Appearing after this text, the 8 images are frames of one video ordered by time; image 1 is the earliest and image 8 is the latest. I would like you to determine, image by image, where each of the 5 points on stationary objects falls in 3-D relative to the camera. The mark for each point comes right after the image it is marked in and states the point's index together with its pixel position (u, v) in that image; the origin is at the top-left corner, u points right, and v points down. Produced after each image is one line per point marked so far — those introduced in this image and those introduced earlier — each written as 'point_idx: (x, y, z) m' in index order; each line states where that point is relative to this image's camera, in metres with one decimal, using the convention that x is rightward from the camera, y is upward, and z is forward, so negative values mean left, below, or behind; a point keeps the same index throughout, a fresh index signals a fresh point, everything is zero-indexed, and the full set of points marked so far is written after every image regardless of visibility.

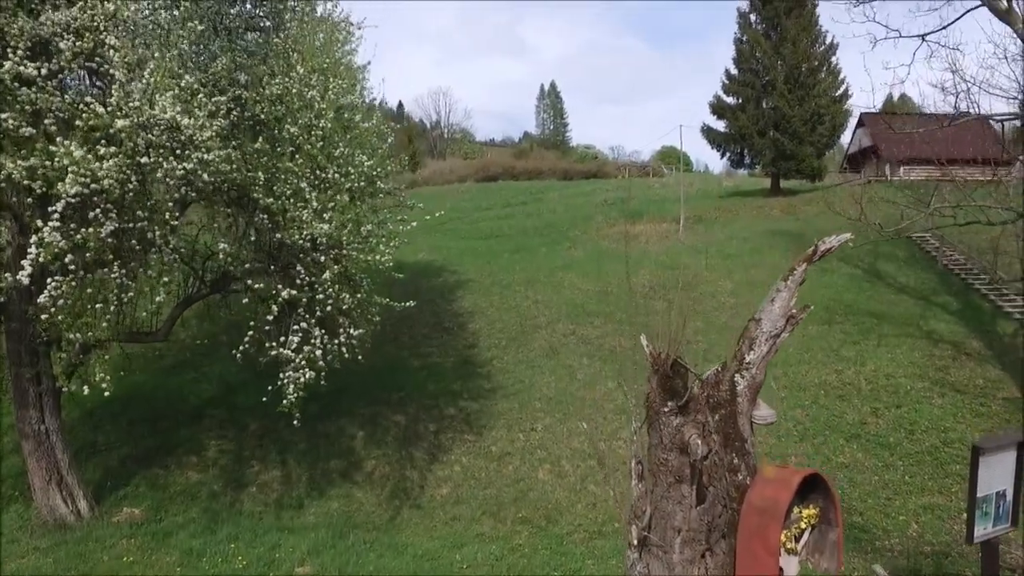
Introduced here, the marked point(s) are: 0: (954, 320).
0: (+12.5, -1.0, +17.5) m
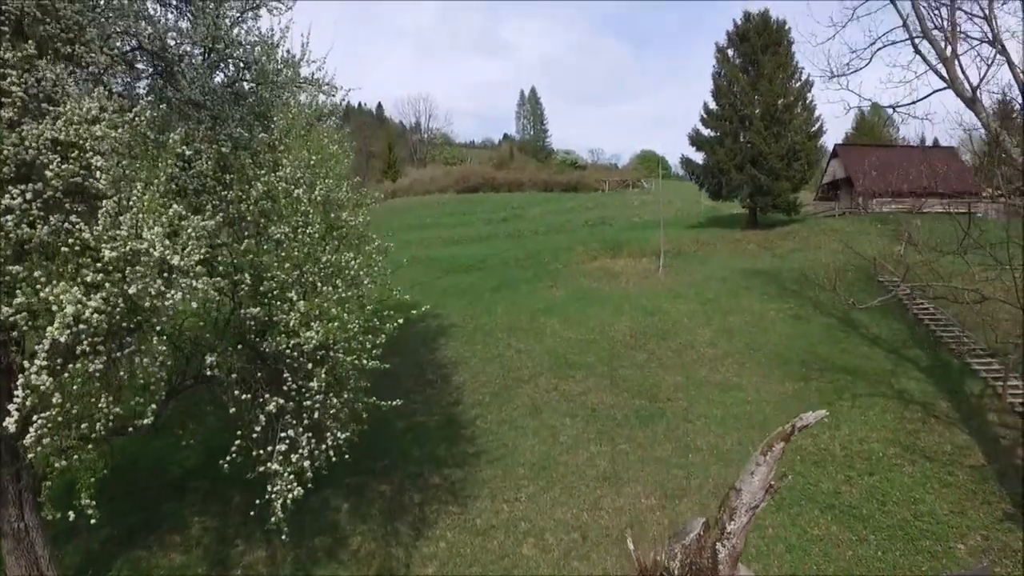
0: (+12.0, -2.7, +18.1) m
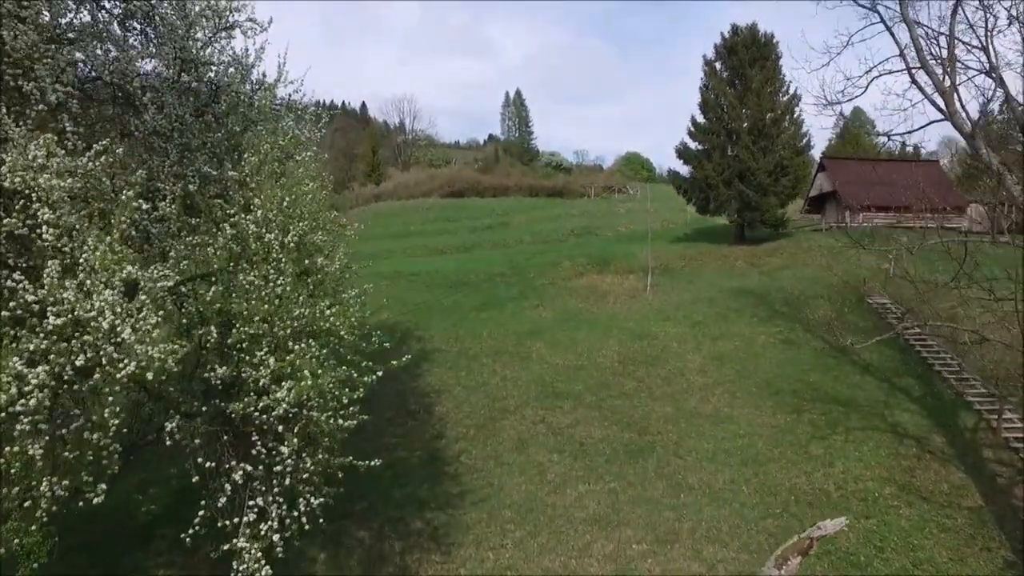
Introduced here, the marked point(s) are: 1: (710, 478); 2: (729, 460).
0: (+11.6, -3.5, +17.7) m
1: (+5.1, -4.9, +15.9) m
2: (+5.7, -4.6, +16.4) m
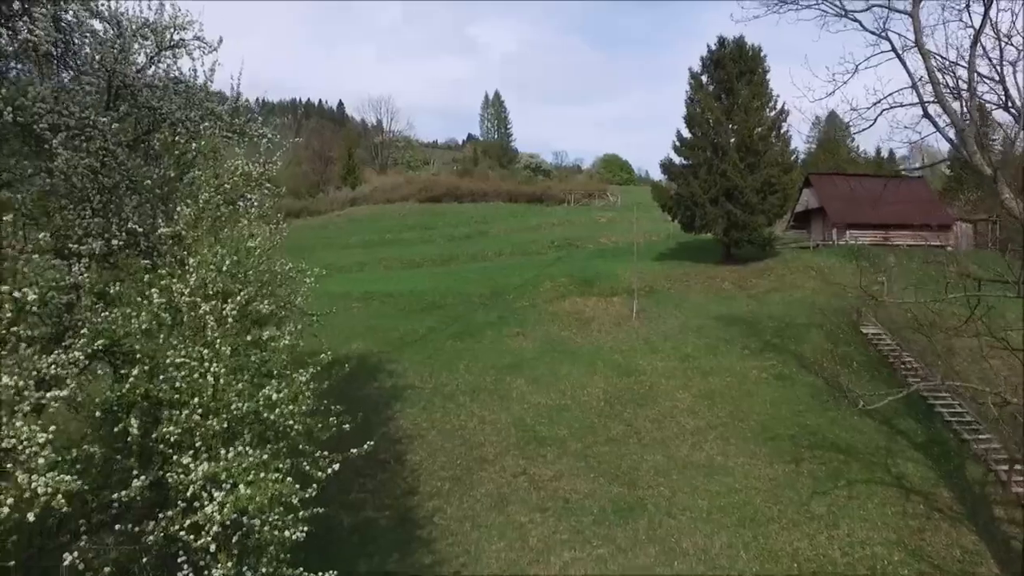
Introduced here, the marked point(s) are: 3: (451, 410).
0: (+11.0, -4.7, +16.7) m
1: (+4.6, -6.0, +14.7) m
2: (+5.2, -5.7, +15.1) m
3: (-2.0, -3.9, +19.9) m
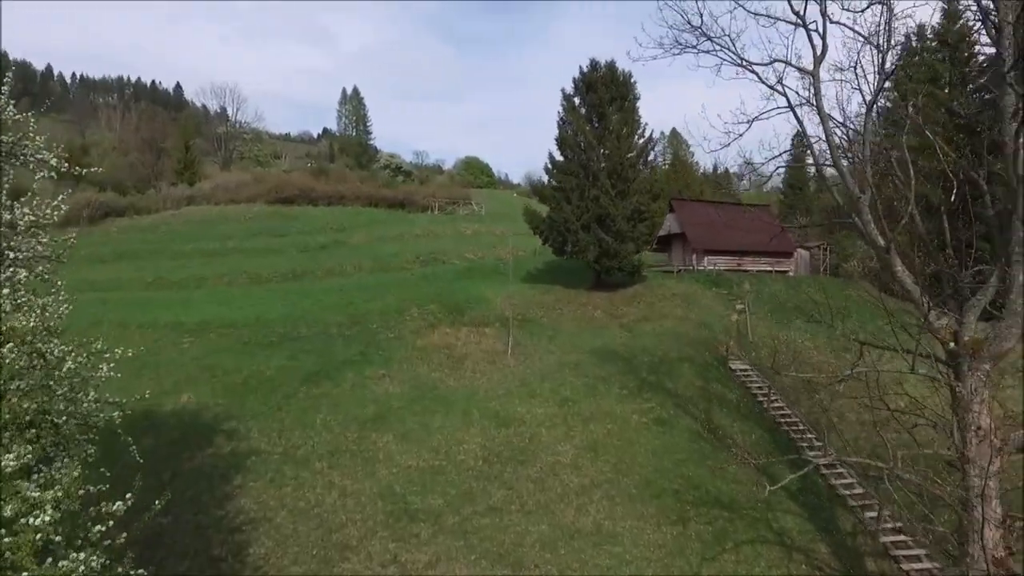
0: (+7.7, -6.1, +16.7) m
1: (+1.9, -7.4, +13.3) m
2: (+2.4, -7.1, +13.9) m
3: (-5.6, -5.2, +16.9) m
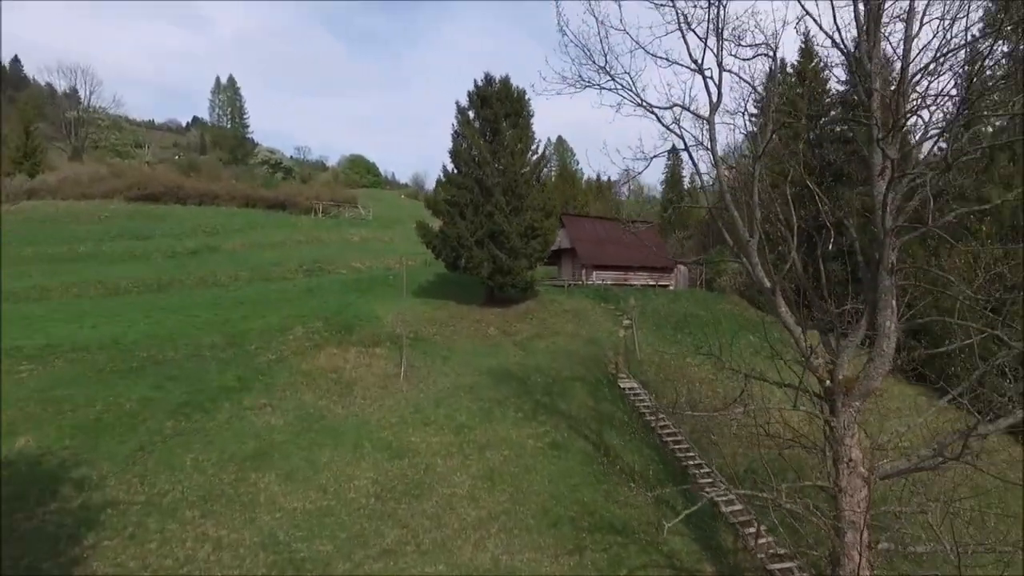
0: (+4.9, -6.9, +17.4) m
1: (-0.3, -8.2, +13.0) m
2: (+0.1, -7.8, +13.7) m
3: (-8.3, -6.0, +15.2) m
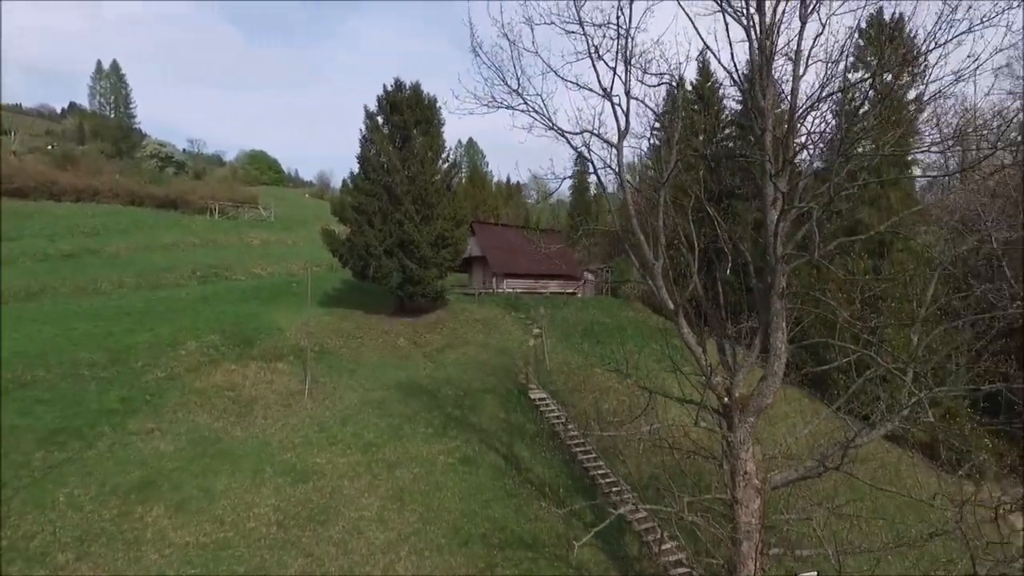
0: (+2.3, -7.3, +17.8) m
1: (-2.1, -8.6, +12.7) m
2: (-1.8, -8.3, +13.4) m
3: (-10.4, -6.4, +13.7) m
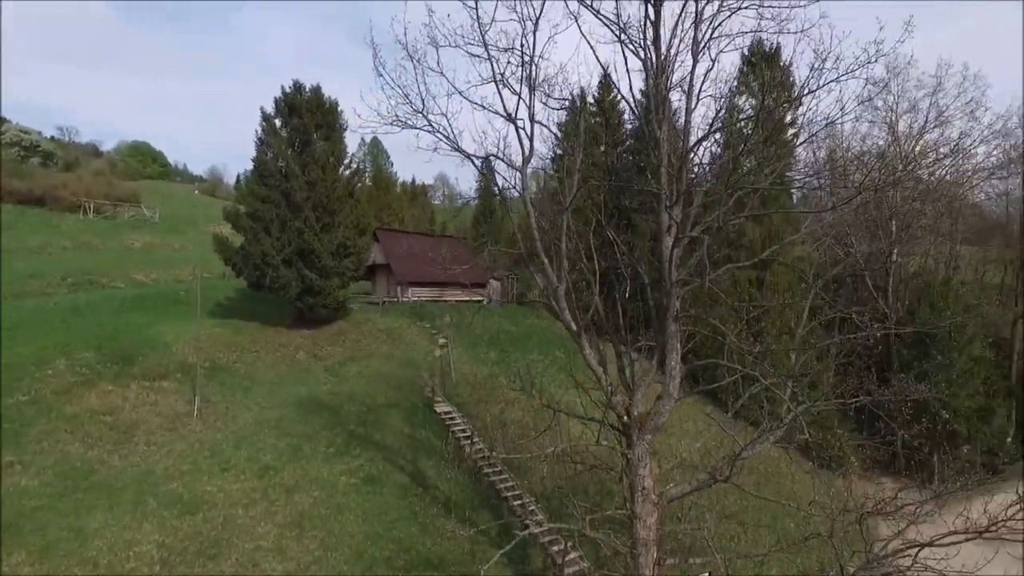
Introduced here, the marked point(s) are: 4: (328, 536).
0: (-0.4, -7.8, +17.9) m
1: (-4.0, -9.1, +12.2) m
2: (-3.8, -8.8, +12.9) m
3: (-12.3, -6.9, +11.9) m
4: (-5.1, -6.9, +17.4) m
